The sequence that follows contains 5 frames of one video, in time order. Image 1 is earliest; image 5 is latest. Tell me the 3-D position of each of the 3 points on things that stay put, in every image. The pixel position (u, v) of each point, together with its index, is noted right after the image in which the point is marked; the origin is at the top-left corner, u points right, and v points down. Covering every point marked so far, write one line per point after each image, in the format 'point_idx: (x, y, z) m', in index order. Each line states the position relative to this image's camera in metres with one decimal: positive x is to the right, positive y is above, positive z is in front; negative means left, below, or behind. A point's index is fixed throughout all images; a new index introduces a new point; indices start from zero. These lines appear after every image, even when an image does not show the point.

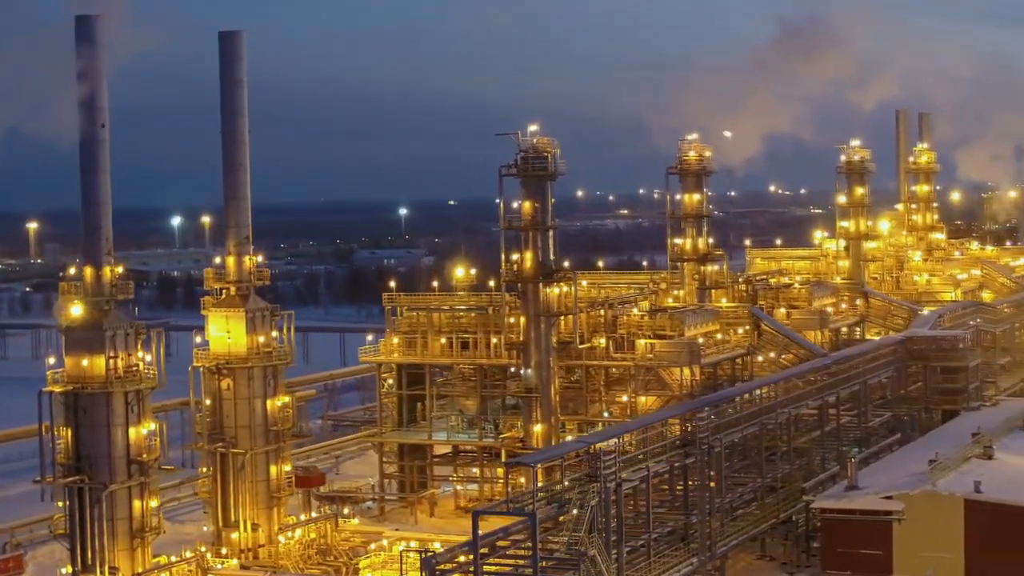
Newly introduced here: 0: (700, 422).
0: (+2.2, -1.5, +14.1) m
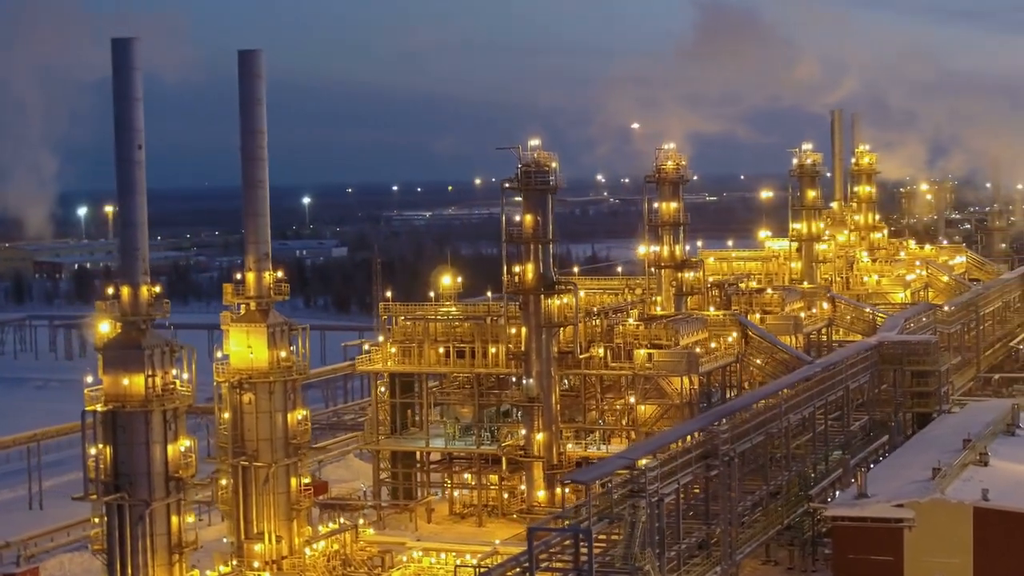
0: (+2.5, -1.7, +14.7) m
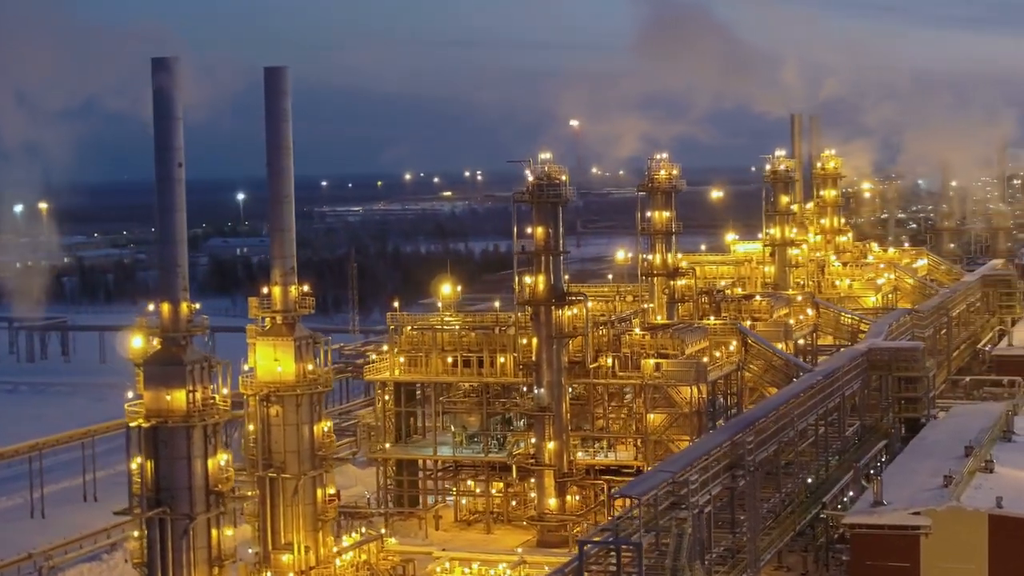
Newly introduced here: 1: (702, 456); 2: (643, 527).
0: (+2.8, -1.9, +15.1) m
1: (+2.1, -1.8, +13.3) m
2: (+1.2, -2.2, +11.3) m
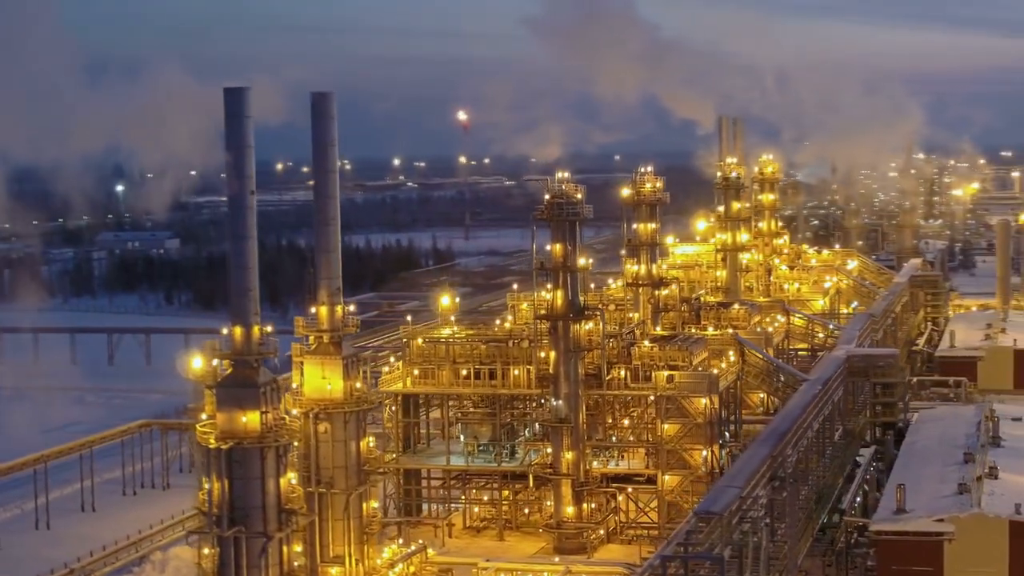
0: (+3.3, -2.1, +15.8) m
1: (+2.8, -2.1, +14.1) m
2: (+2.0, -2.5, +12.0) m
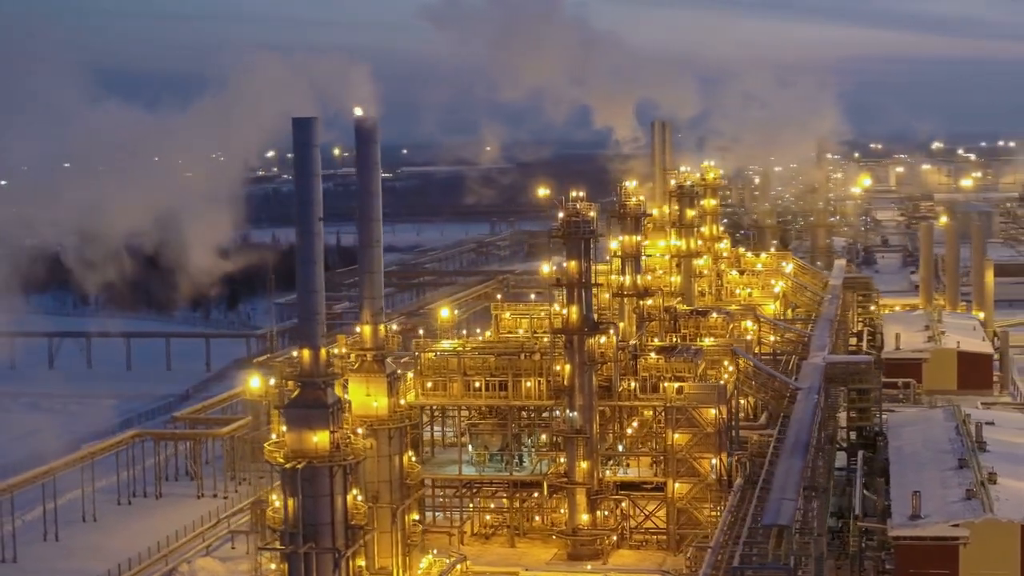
0: (+3.8, -2.4, +16.7) m
1: (+3.4, -2.4, +14.9) m
2: (+2.8, -2.7, +12.8) m
